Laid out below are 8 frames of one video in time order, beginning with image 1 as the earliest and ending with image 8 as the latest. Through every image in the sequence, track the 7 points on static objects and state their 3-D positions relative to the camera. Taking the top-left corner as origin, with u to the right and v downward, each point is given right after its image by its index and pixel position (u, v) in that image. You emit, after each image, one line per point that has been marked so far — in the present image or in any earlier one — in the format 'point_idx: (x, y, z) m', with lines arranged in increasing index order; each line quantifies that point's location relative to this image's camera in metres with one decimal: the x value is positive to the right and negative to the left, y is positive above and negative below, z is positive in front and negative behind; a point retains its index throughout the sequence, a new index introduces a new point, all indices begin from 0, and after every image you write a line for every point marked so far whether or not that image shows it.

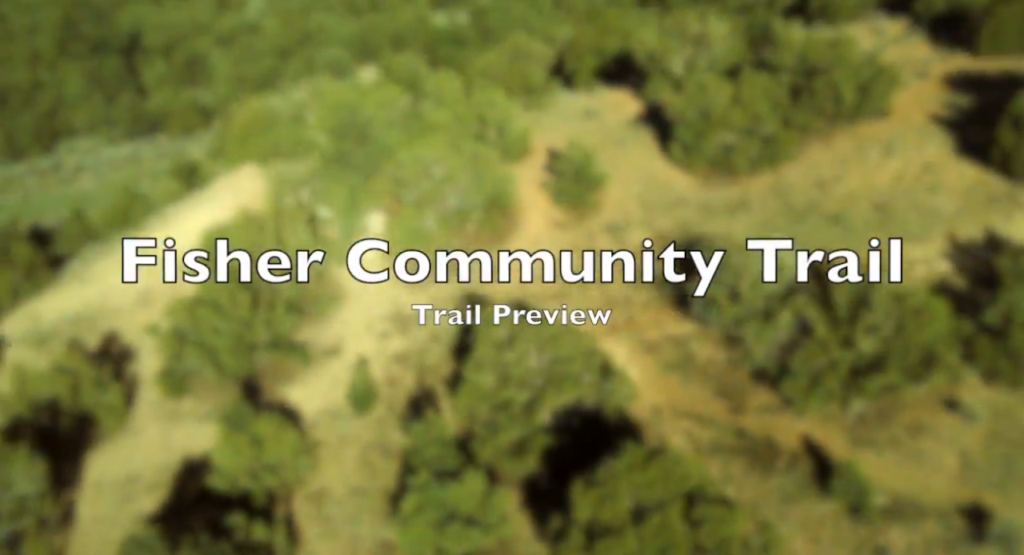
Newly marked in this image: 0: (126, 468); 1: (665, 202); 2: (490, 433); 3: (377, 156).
0: (-6.5, -3.2, +14.4) m
1: (+3.4, +1.6, +19.1) m
2: (-0.4, -2.3, +12.9) m
3: (-3.0, +2.7, +19.2) m
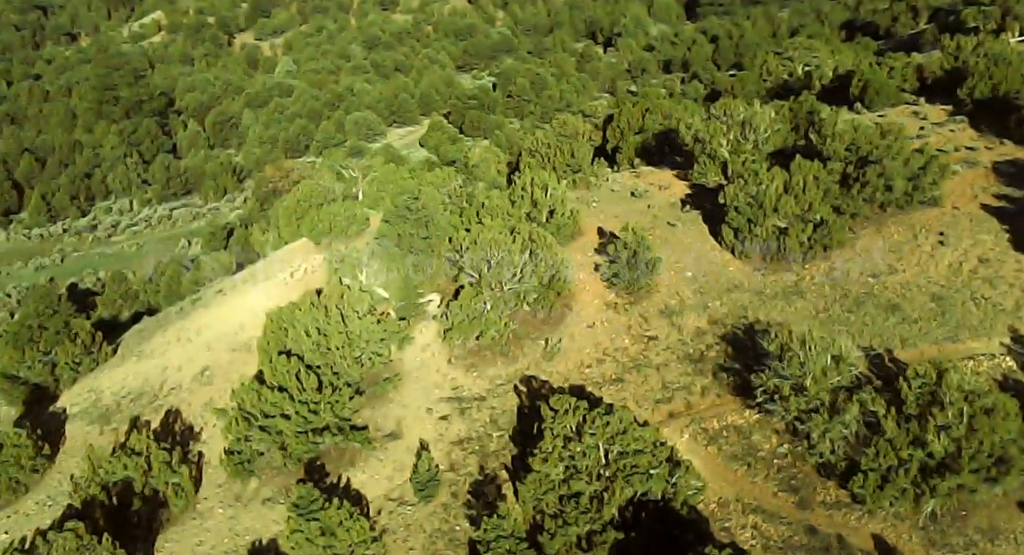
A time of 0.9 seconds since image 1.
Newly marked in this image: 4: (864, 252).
0: (-5.4, -4.6, +14.5) m
1: (+4.7, -0.2, +19.3) m
2: (+0.7, -3.8, +13.0) m
3: (-1.8, +0.9, +19.6) m
4: (+8.0, +0.6, +19.6) m
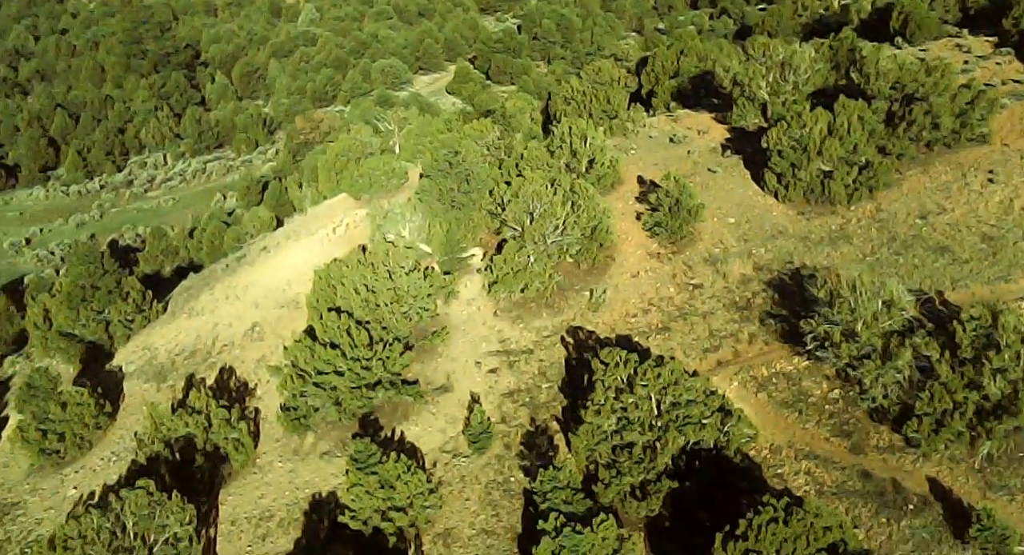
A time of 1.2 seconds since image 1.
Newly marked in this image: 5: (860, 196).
0: (-4.5, -4.0, +15.0) m
1: (+5.6, +1.0, +19.1) m
2: (+1.6, -3.0, +13.2) m
3: (-0.8, +1.9, +19.6) m
4: (+9.0, +1.9, +19.3) m
5: (+7.9, +1.8, +19.4) m
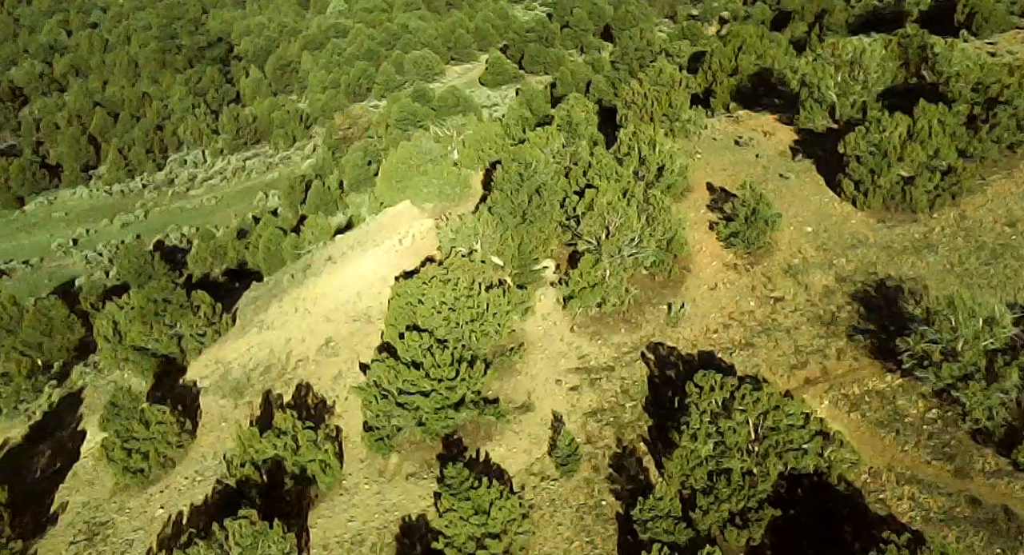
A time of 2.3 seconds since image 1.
0: (-2.9, -4.4, +14.9) m
1: (+7.2, +0.8, +18.7) m
2: (+3.1, -3.4, +13.0) m
3: (+0.8, +1.7, +19.4) m
4: (+10.6, +1.7, +18.8) m
5: (+9.5, +1.6, +18.9) m
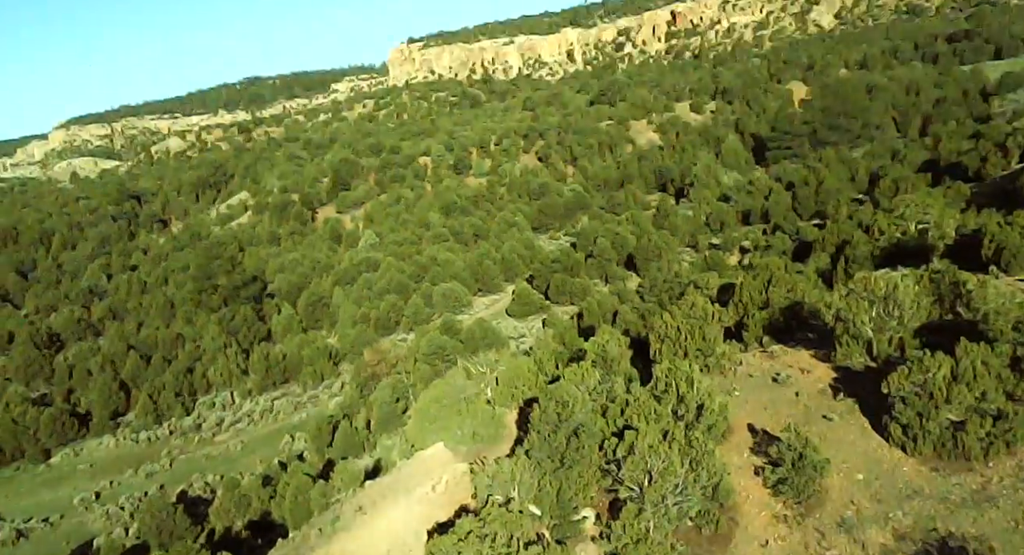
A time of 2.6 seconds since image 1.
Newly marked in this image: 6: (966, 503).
0: (-2.2, -8.6, +13.2) m
1: (+8.0, -4.5, +17.9) m
2: (+3.7, -7.2, +11.5) m
3: (+1.6, -3.8, +18.9) m
4: (+11.4, -3.6, +18.1) m
5: (+10.3, -3.7, +18.2) m
6: (+9.1, -4.6, +17.2) m
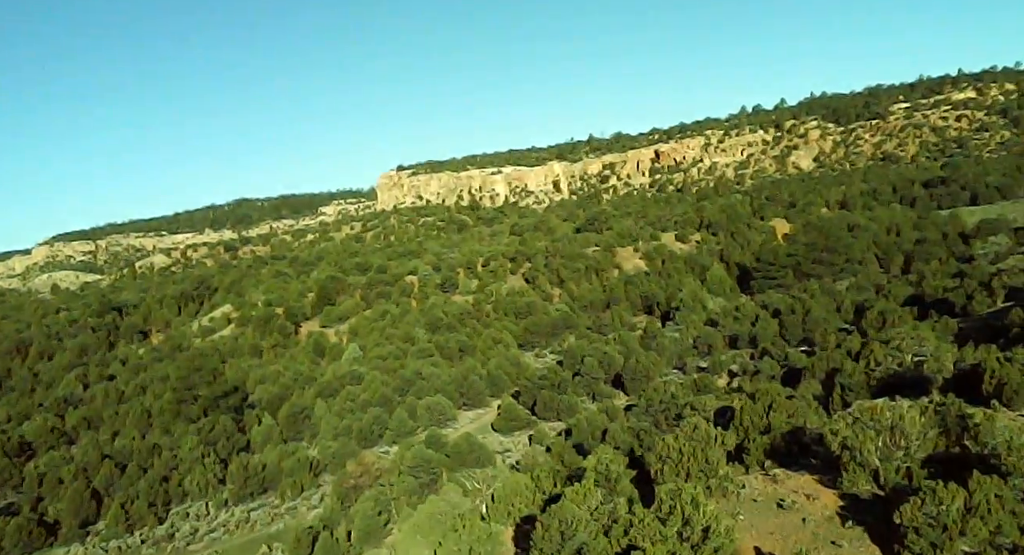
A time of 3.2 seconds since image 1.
0: (-2.3, -9.9, +11.8) m
1: (+8.1, -7.0, +17.2) m
2: (+3.8, -8.5, +10.3) m
3: (+1.7, -6.1, +18.1) m
4: (+11.5, -6.2, +17.5) m
5: (+10.3, -6.3, +17.6) m
6: (+9.1, -7.0, +16.5) m
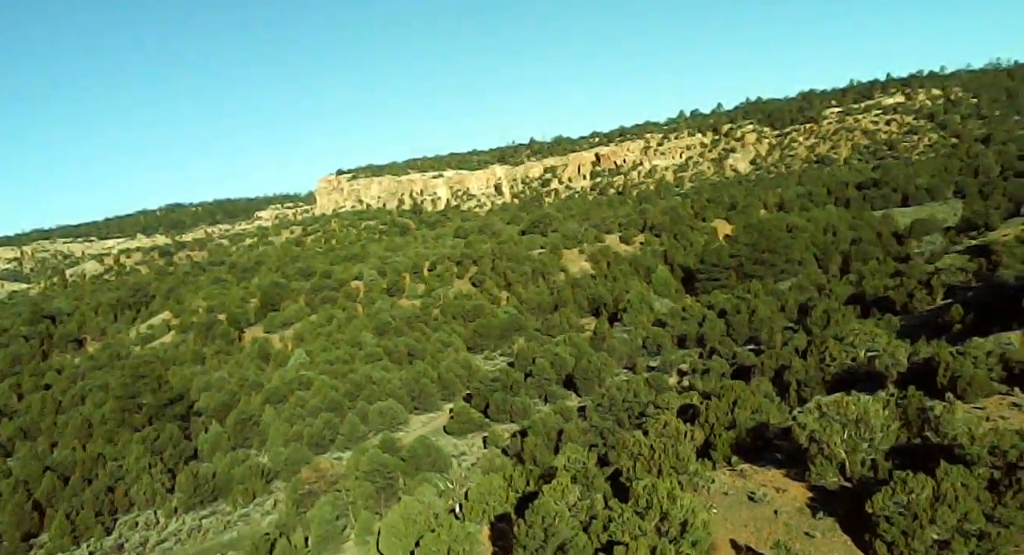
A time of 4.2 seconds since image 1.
0: (-2.1, -9.8, +11.6) m
1: (+7.8, -6.9, +17.6) m
2: (+4.0, -8.4, +10.5) m
3: (+1.3, -6.1, +18.2) m
4: (+11.1, -6.1, +18.2) m
5: (+10.0, -6.2, +18.2) m
6: (+8.9, -6.9, +17.0) m
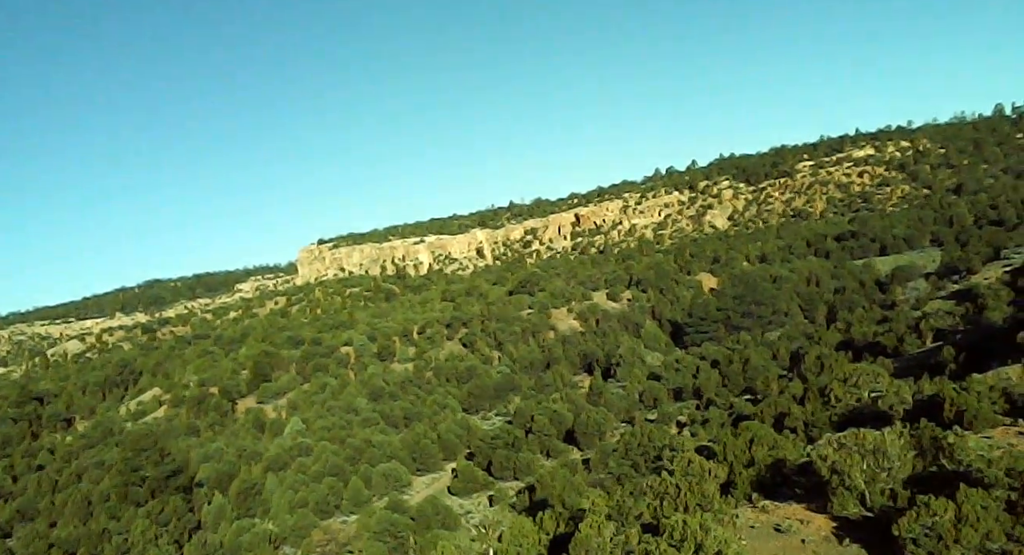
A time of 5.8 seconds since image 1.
0: (-0.8, -10.4, +12.1) m
1: (+8.9, -7.5, +18.5) m
2: (+5.3, -8.6, +11.3) m
3: (+2.4, -7.0, +19.0) m
4: (+12.2, -6.7, +19.2) m
5: (+11.1, -6.8, +19.2) m
6: (+10.0, -7.4, +18.0) m
